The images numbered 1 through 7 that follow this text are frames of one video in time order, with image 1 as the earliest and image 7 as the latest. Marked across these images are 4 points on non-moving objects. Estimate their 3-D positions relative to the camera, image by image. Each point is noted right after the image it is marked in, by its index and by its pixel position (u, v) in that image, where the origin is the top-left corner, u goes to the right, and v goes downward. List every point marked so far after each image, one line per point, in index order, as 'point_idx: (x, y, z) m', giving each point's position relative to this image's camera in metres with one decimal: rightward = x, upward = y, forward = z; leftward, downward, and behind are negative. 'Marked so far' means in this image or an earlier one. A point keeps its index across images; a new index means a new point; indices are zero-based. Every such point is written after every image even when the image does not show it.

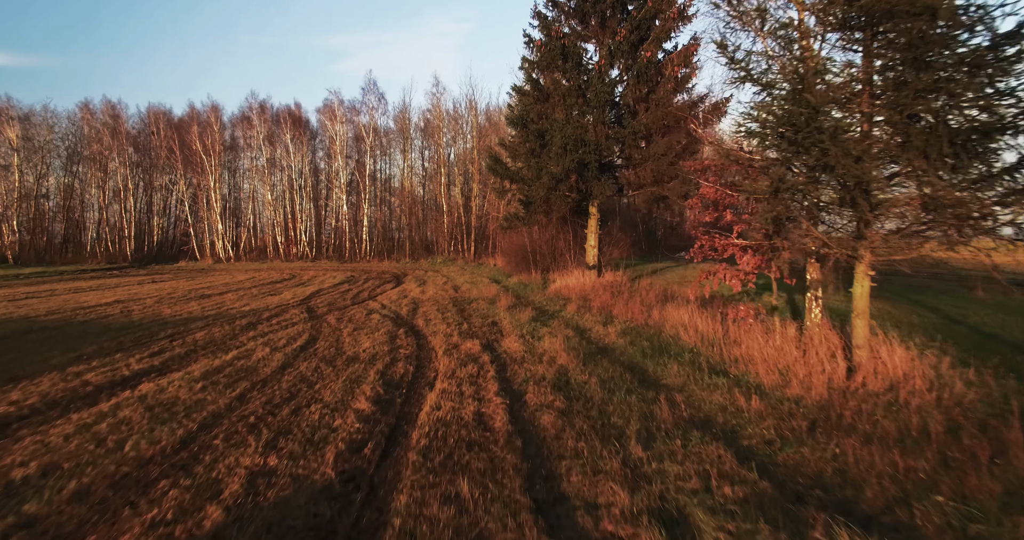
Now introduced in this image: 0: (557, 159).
0: (+1.1, +2.4, +13.6) m
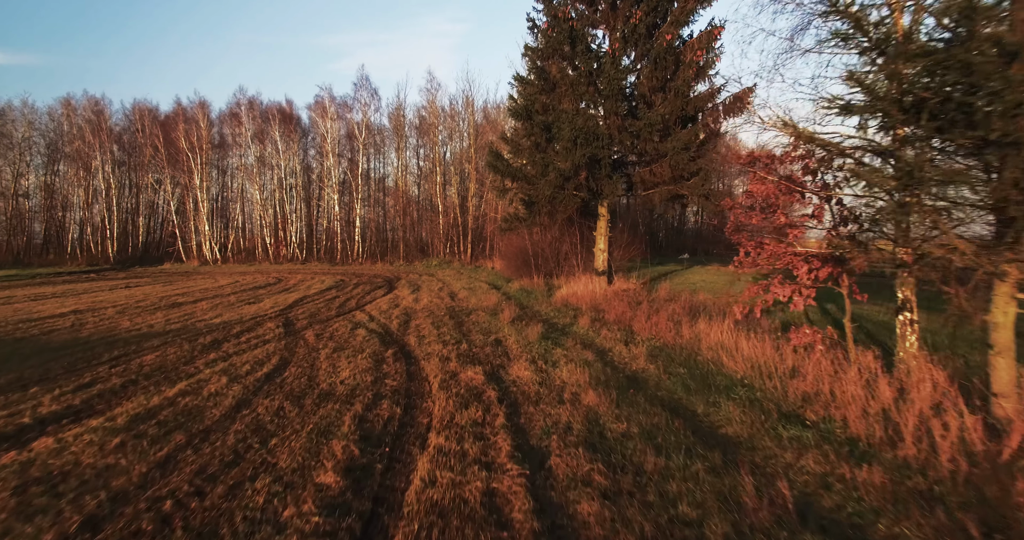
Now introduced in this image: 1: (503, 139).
0: (+1.1, +2.3, +12.3) m
1: (-0.2, +3.1, +14.8) m
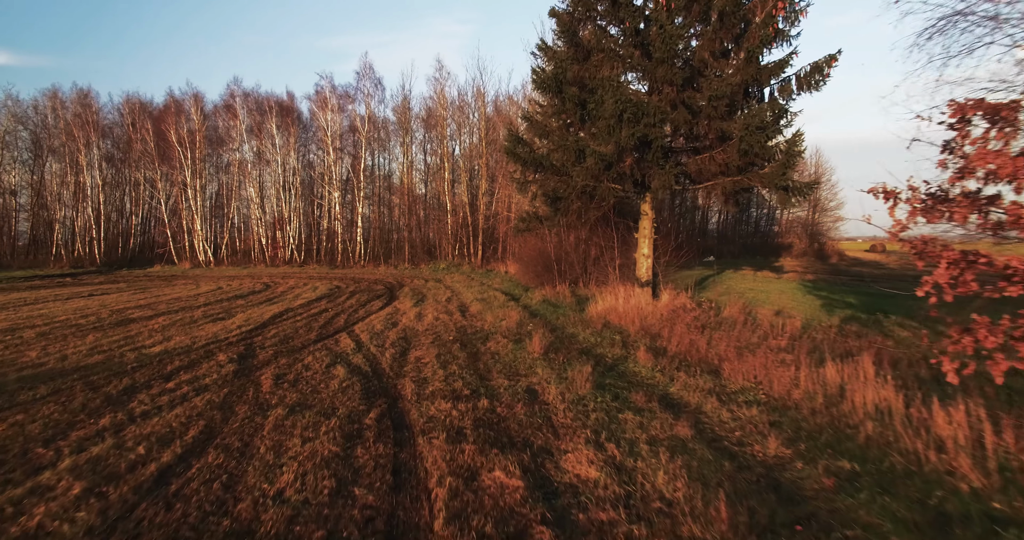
0: (+1.6, +2.1, +9.8) m
1: (+0.3, +2.9, +12.3) m
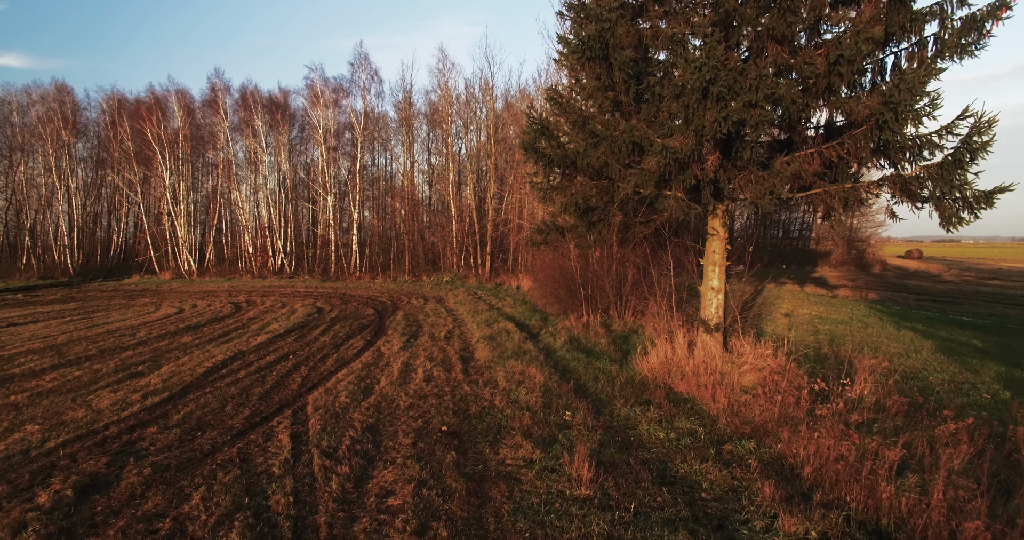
0: (+1.8, +1.6, +6.6) m
1: (+0.5, +2.4, +9.2) m
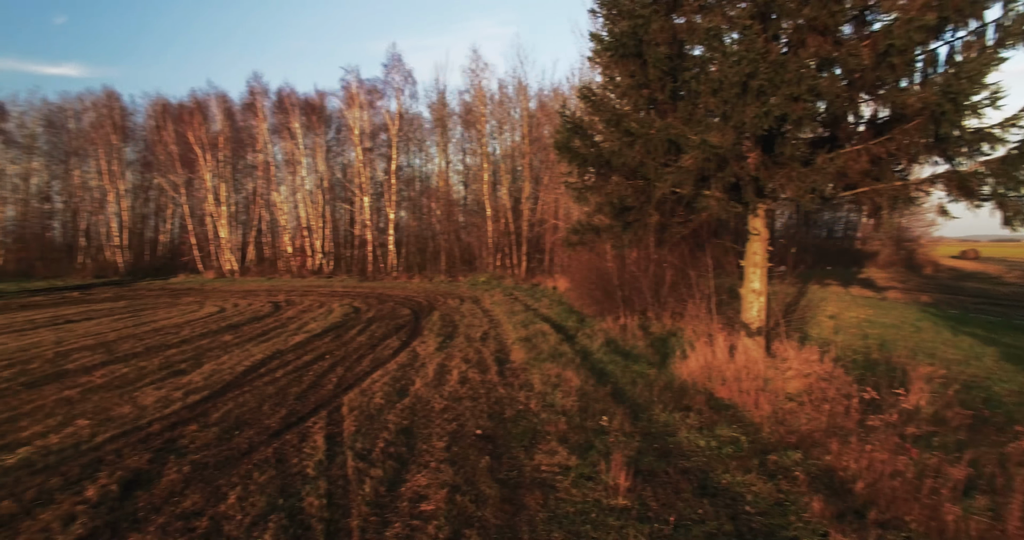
0: (+2.2, +1.5, +6.4) m
1: (+1.1, +2.4, +9.0) m
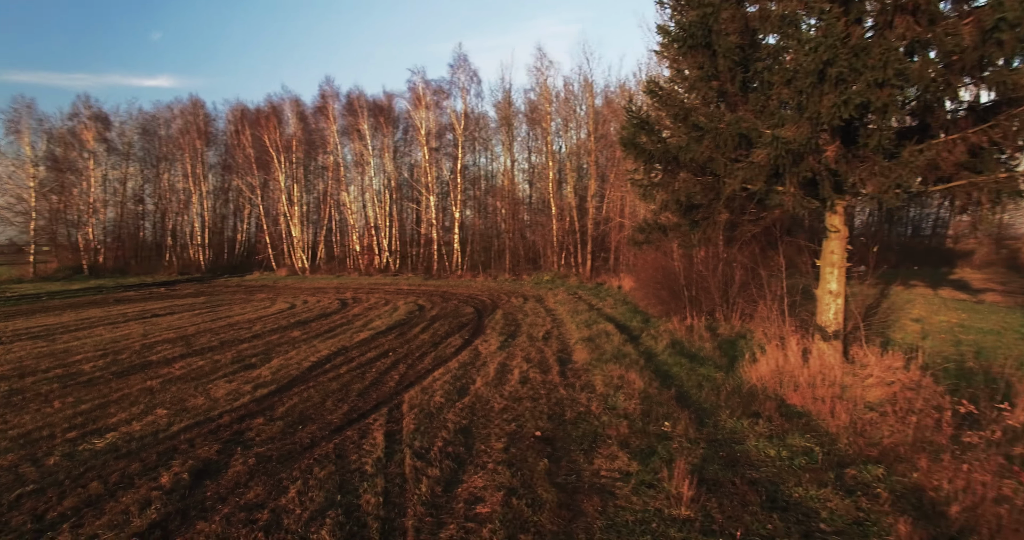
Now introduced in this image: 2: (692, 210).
0: (+2.8, +1.5, +6.0) m
1: (+1.9, +2.4, +8.7) m
2: (+2.6, +0.9, +9.1) m
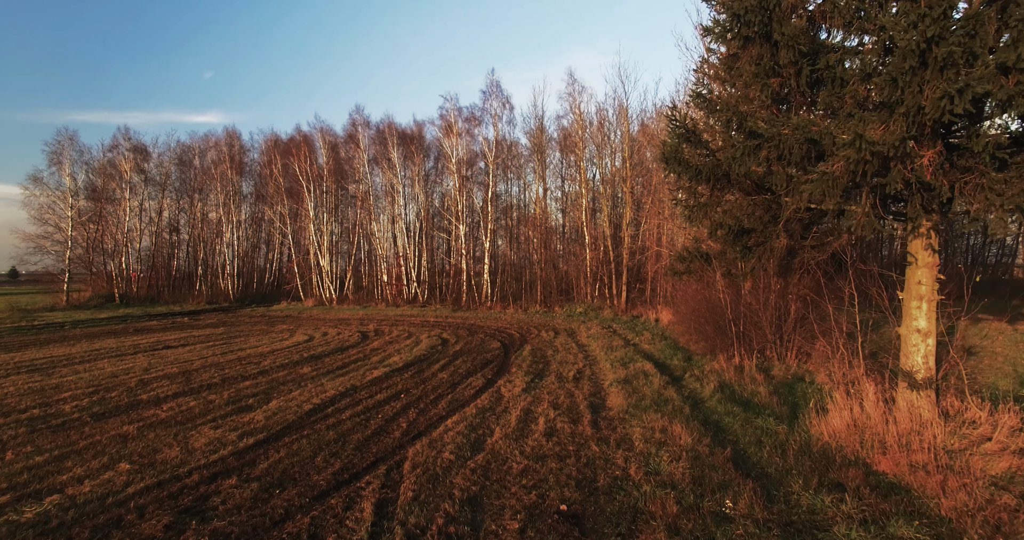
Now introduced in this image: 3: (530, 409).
0: (+2.9, +1.3, +4.9) m
1: (+2.2, +2.0, +7.7) m
2: (+2.9, +0.4, +7.9) m
3: (+0.2, -1.8, +8.1) m
